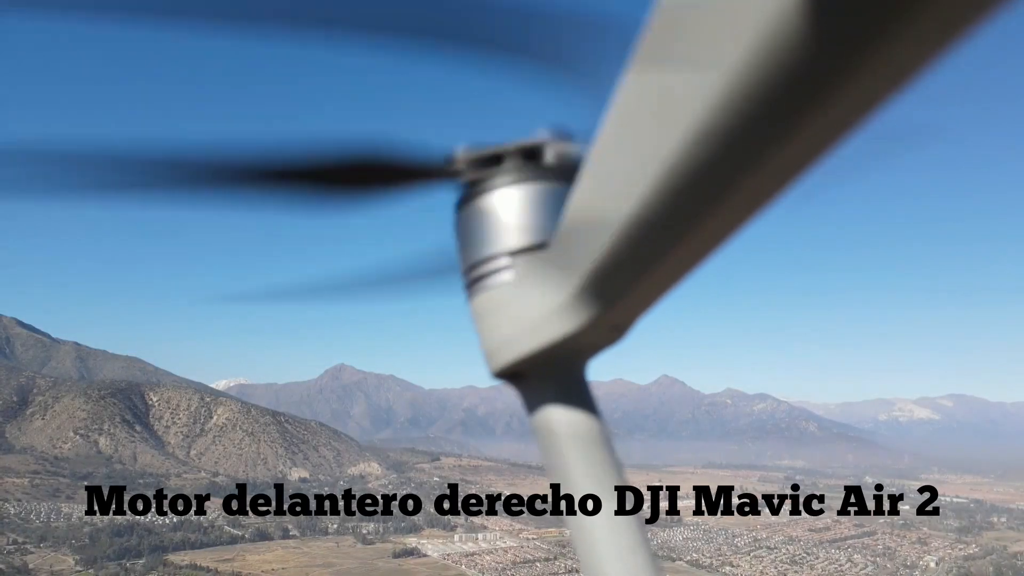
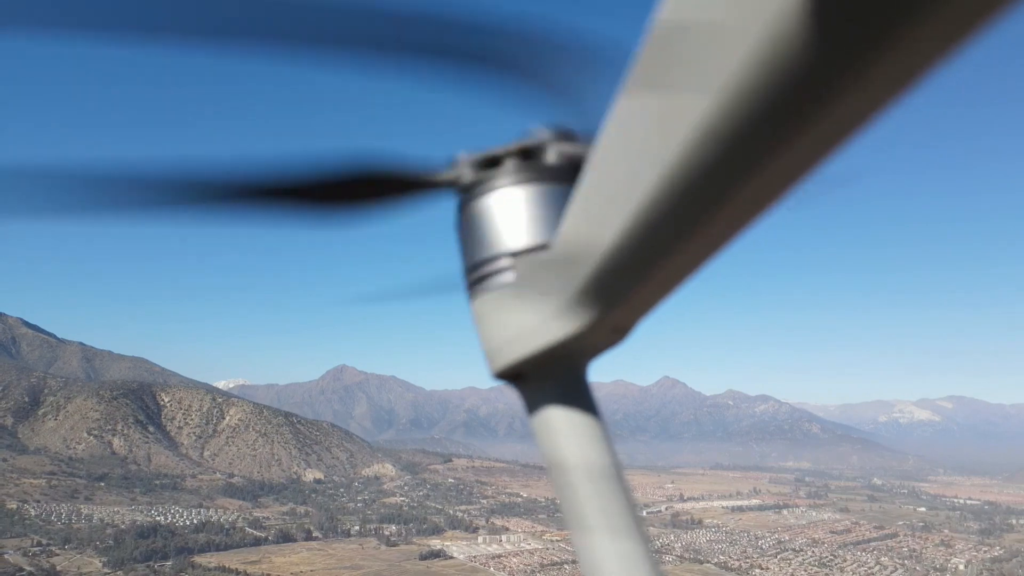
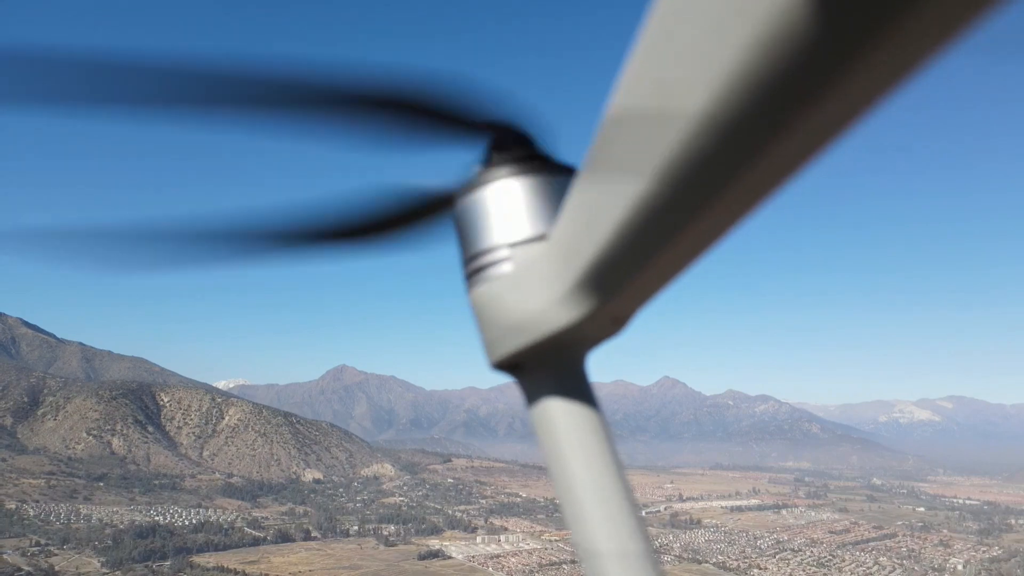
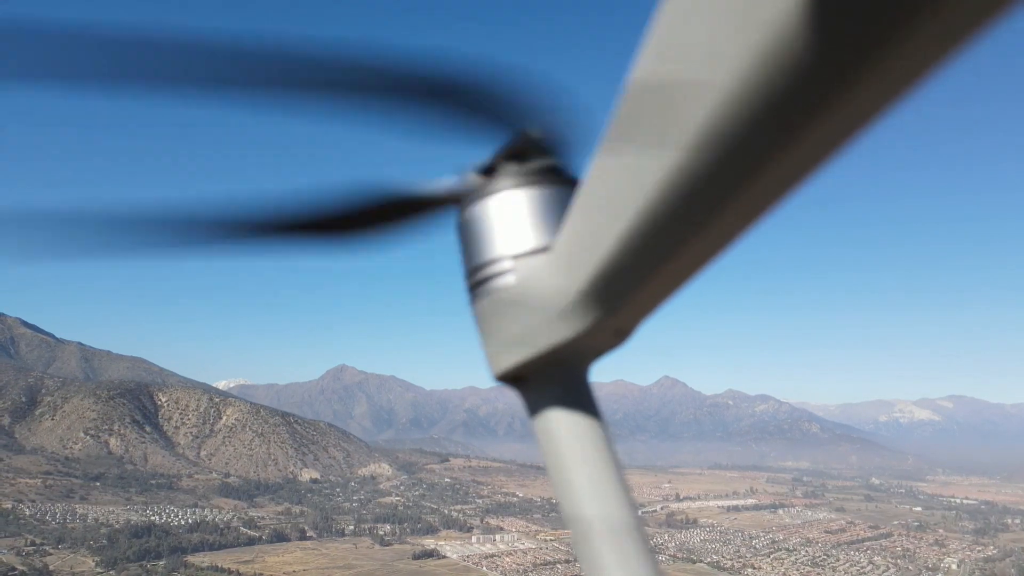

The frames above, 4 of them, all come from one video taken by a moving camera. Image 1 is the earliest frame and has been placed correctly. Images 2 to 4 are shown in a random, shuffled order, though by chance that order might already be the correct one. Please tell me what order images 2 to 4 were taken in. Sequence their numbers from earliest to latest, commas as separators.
4, 3, 2
